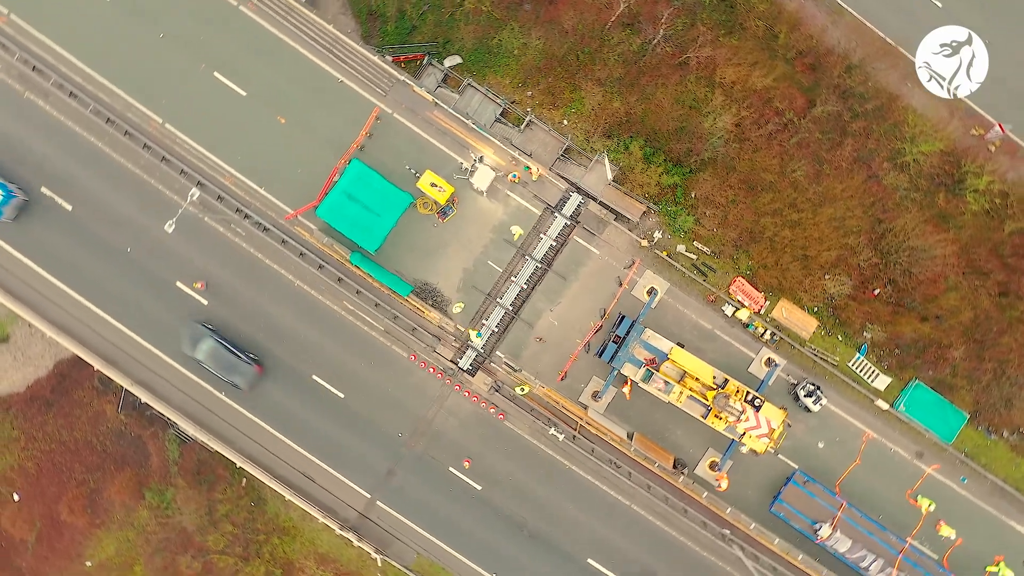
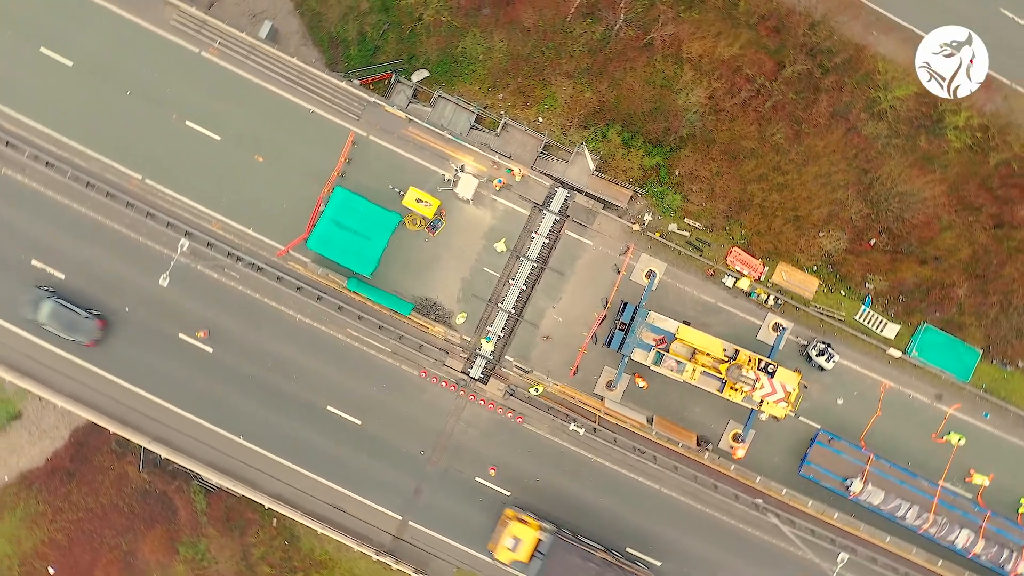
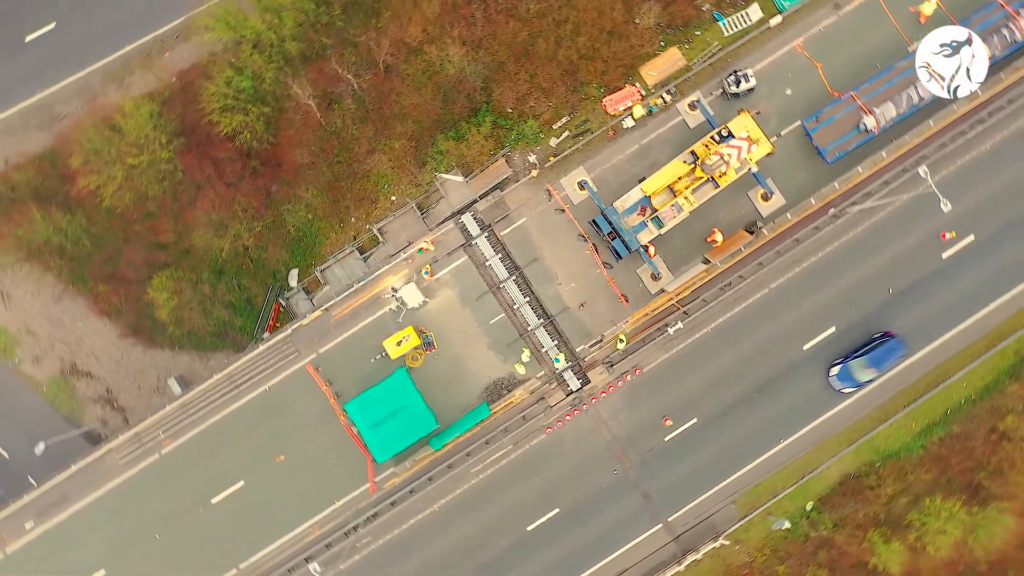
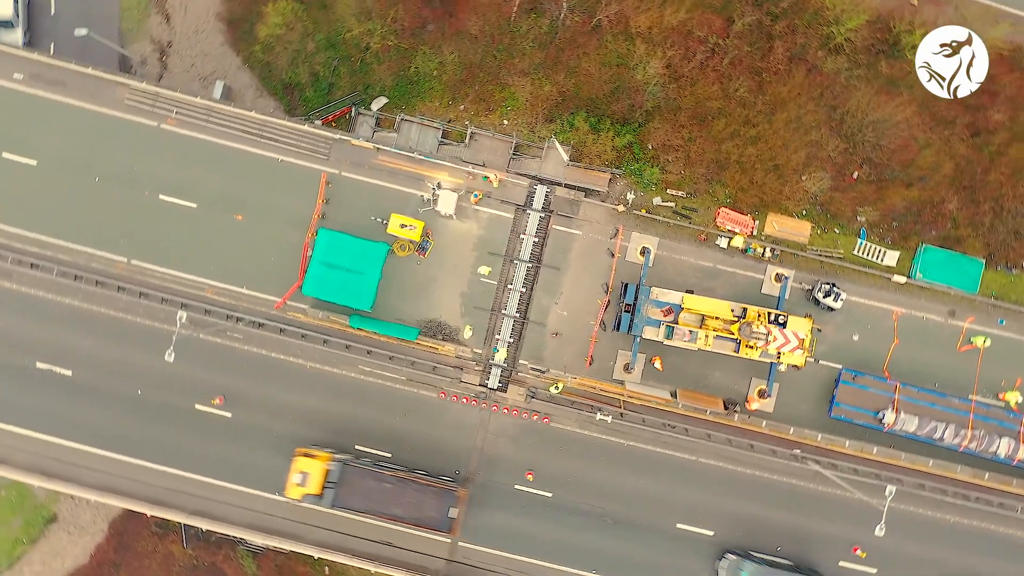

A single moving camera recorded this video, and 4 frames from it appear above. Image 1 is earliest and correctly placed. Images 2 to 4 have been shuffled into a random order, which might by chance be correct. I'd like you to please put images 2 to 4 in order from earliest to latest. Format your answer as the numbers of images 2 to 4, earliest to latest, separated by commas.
2, 4, 3
